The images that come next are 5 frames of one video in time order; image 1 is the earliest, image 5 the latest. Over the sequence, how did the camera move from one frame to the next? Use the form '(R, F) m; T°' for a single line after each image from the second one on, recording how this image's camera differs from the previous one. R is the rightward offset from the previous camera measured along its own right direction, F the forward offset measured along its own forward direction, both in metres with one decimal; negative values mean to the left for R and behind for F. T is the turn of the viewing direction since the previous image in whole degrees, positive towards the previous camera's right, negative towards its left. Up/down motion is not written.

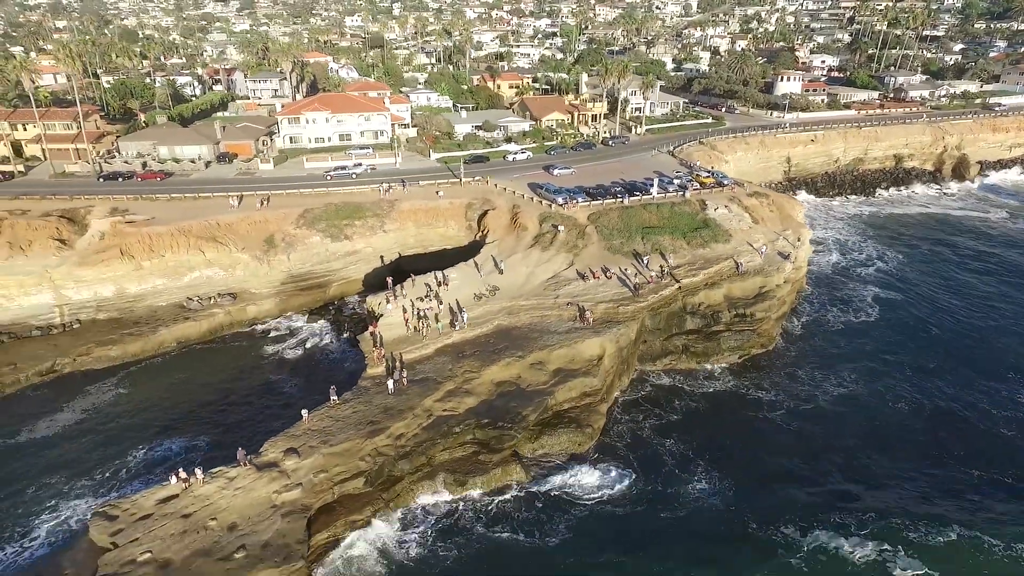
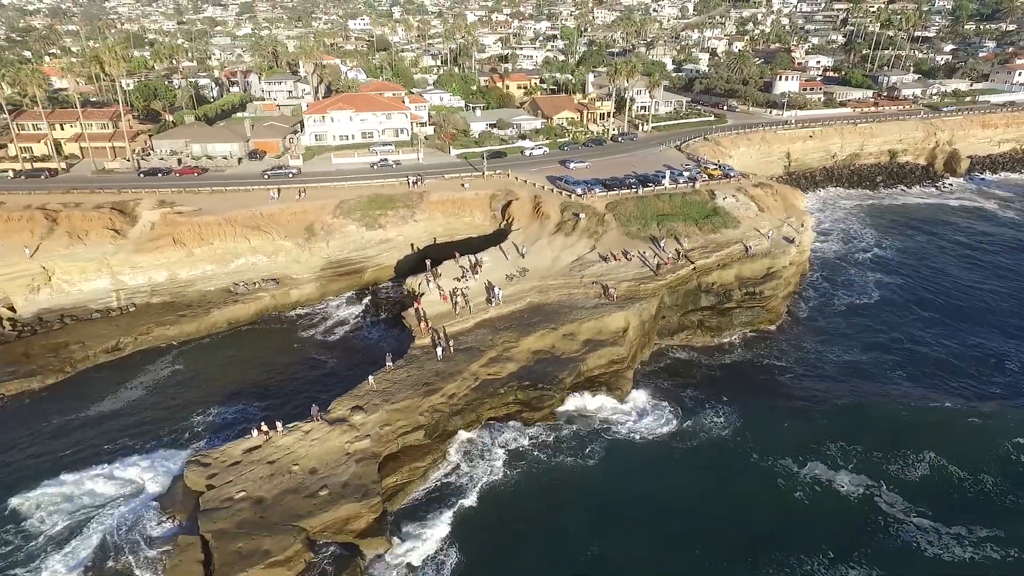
(-2.2, -3.2) m; 0°
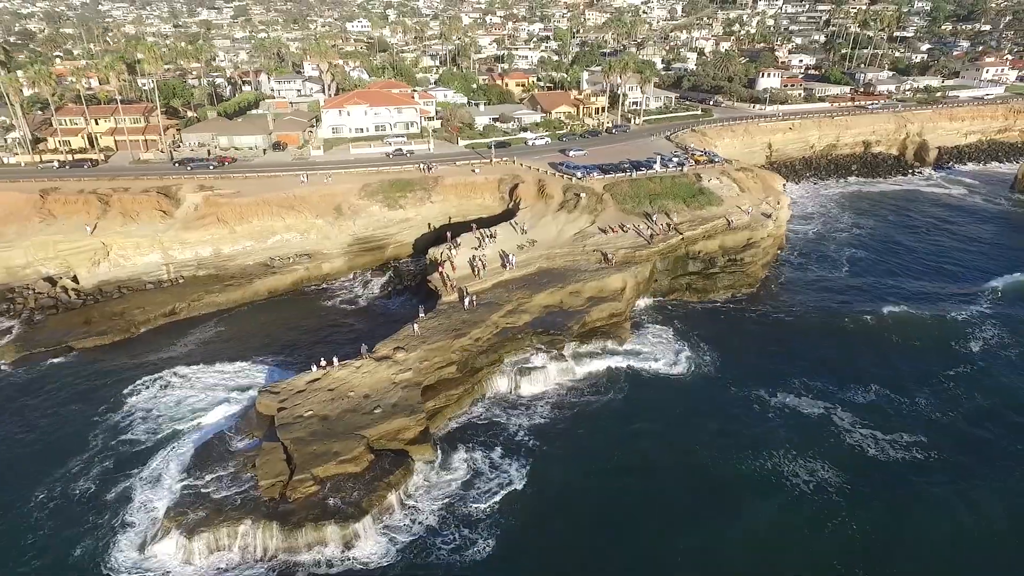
(-1.4, -5.5) m; +1°
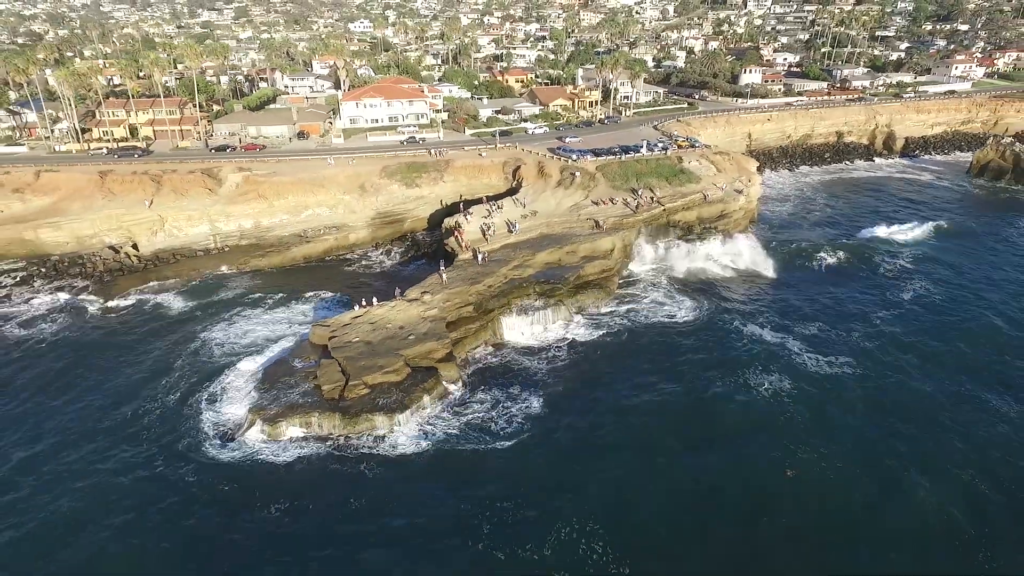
(-0.7, -7.3) m; 0°
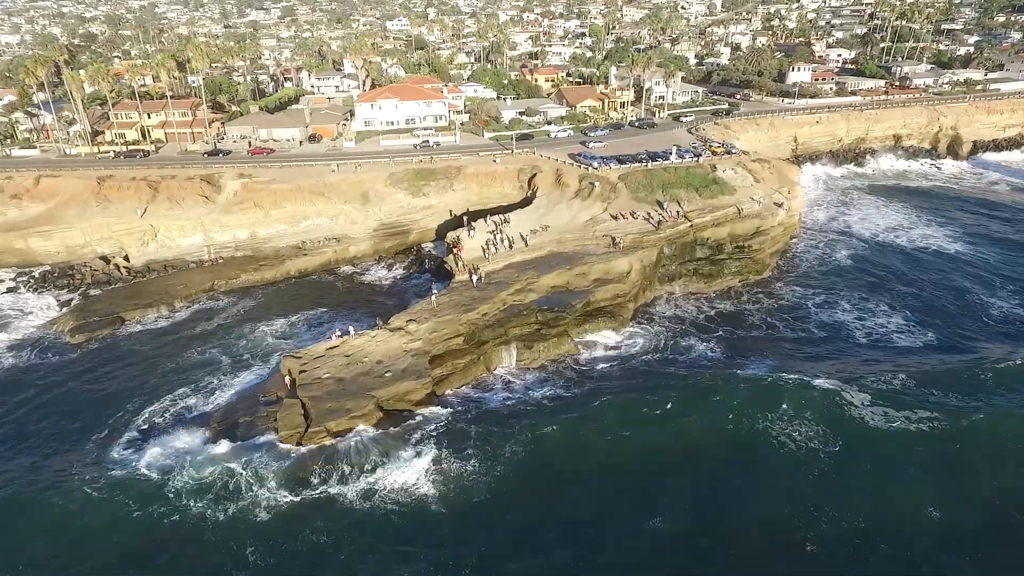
(+2.7, +4.9) m; -4°
